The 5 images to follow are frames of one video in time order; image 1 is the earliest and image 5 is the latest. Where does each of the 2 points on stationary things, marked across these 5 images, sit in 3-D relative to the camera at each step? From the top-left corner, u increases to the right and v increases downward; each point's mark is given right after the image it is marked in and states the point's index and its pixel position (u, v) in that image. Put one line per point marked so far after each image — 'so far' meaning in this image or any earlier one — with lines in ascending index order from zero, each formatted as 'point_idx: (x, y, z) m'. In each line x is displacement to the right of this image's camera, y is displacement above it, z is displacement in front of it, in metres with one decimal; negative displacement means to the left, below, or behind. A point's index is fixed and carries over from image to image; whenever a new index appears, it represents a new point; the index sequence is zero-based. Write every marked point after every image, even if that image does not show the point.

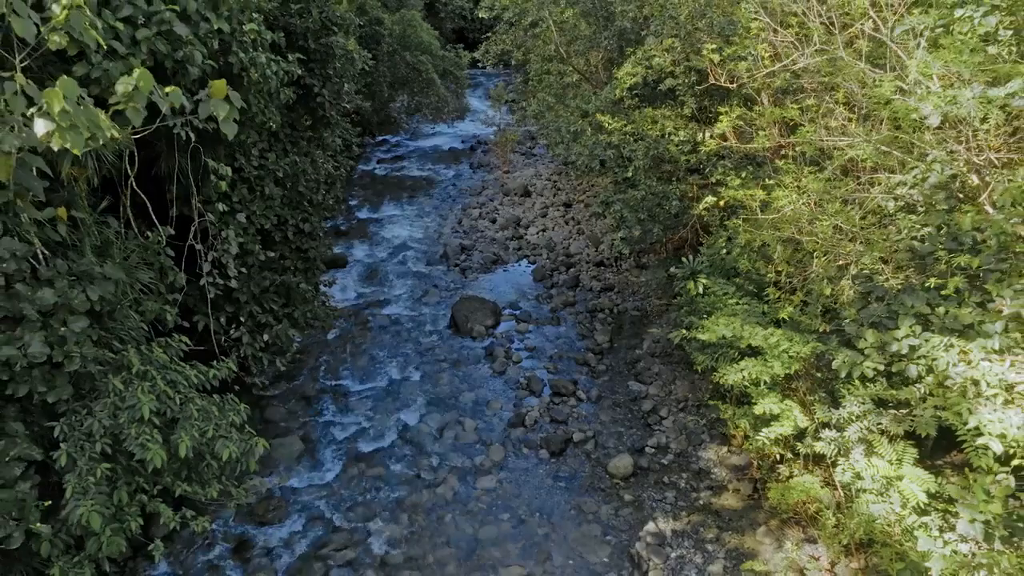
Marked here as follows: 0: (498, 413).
0: (-0.1, -1.2, +6.6) m
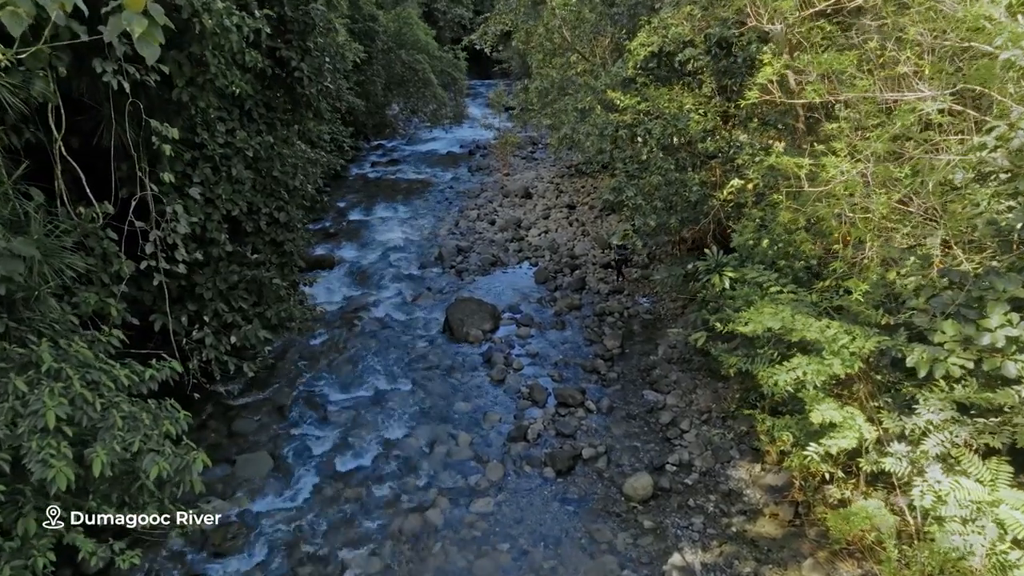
0: (-0.1, -1.2, +5.8) m
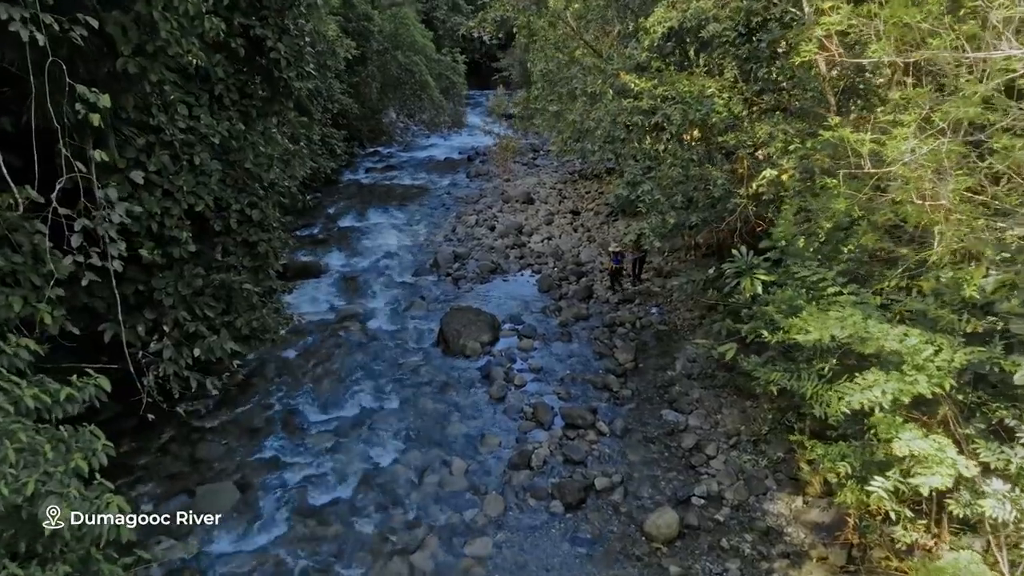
0: (-0.1, -1.2, +5.1) m
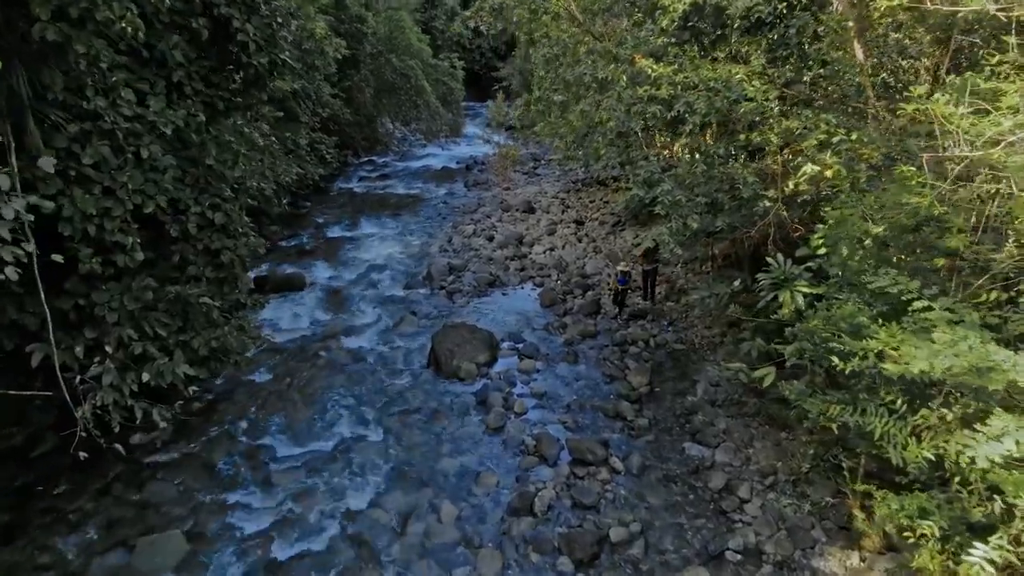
0: (-0.1, -1.3, +4.4) m
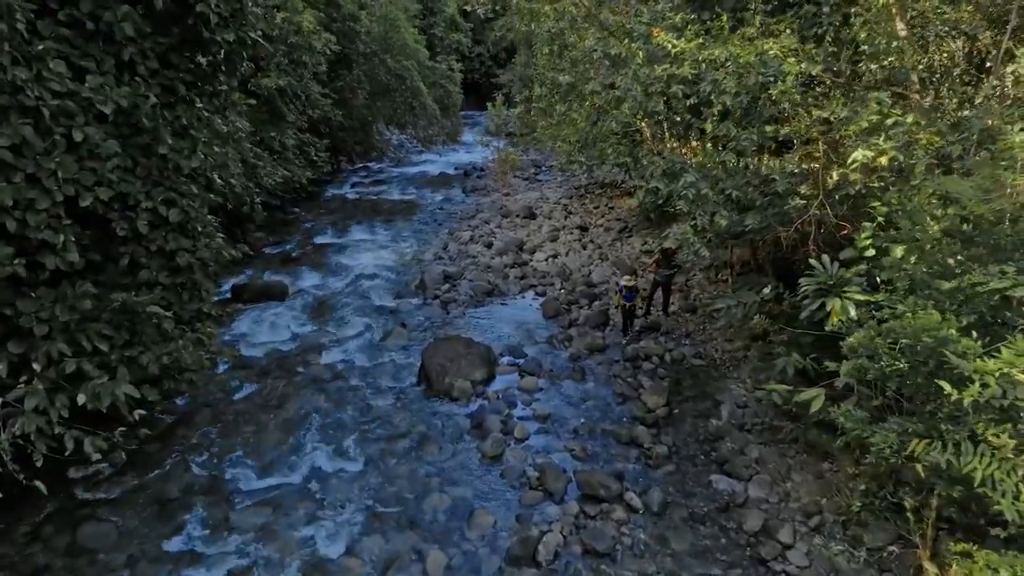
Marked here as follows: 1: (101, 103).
0: (-0.1, -1.3, +3.8) m
1: (-2.1, +1.0, +3.6) m
